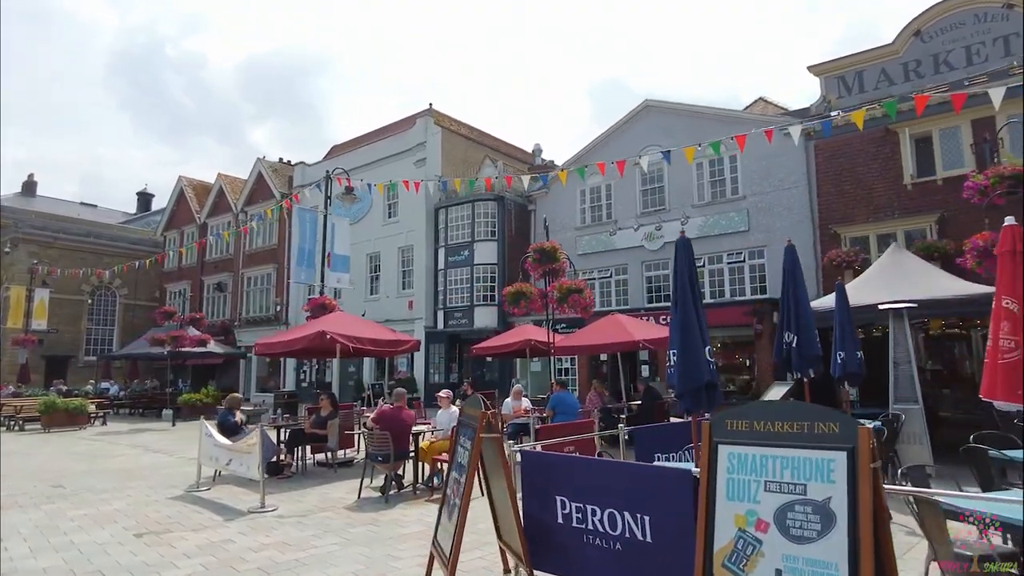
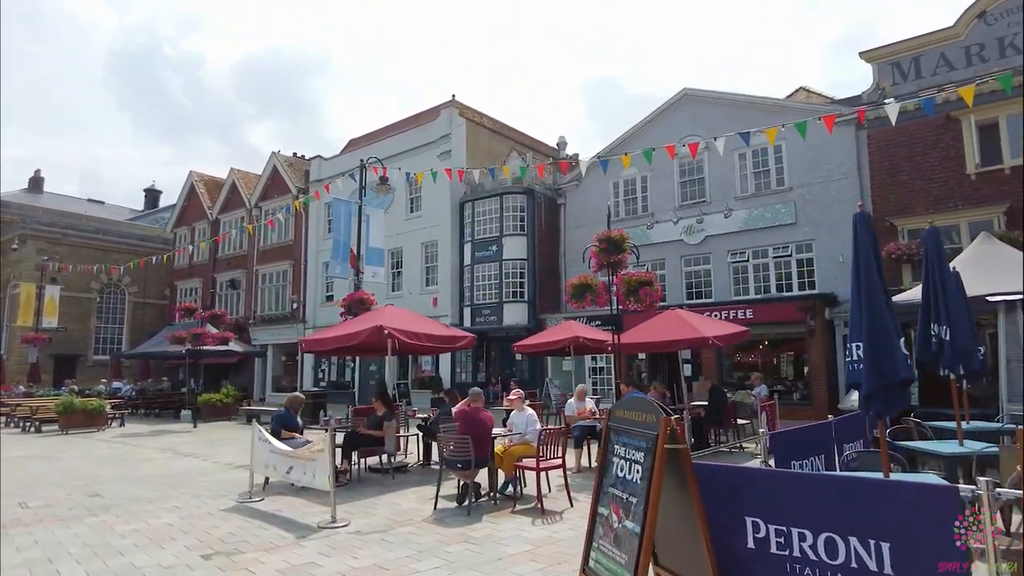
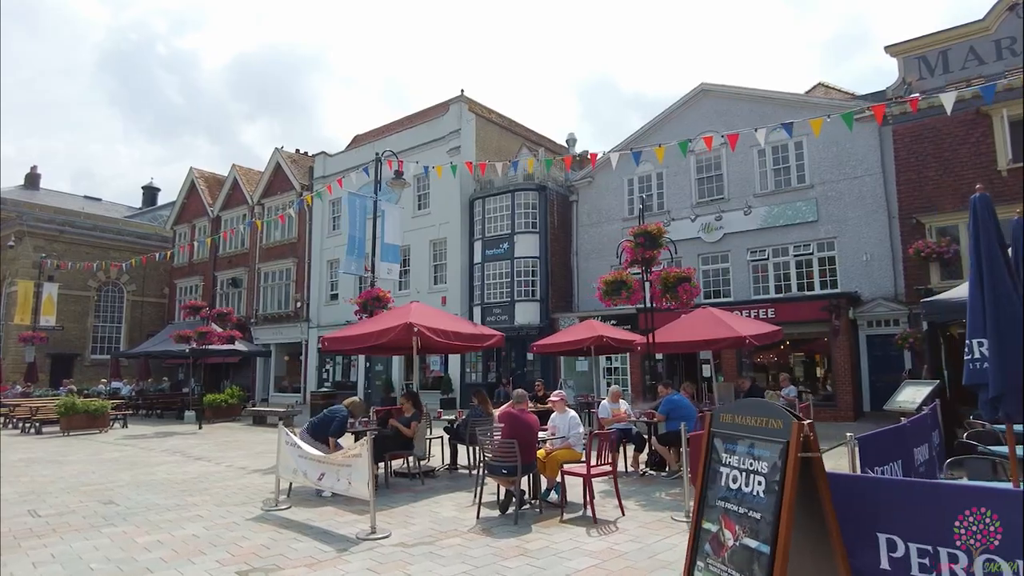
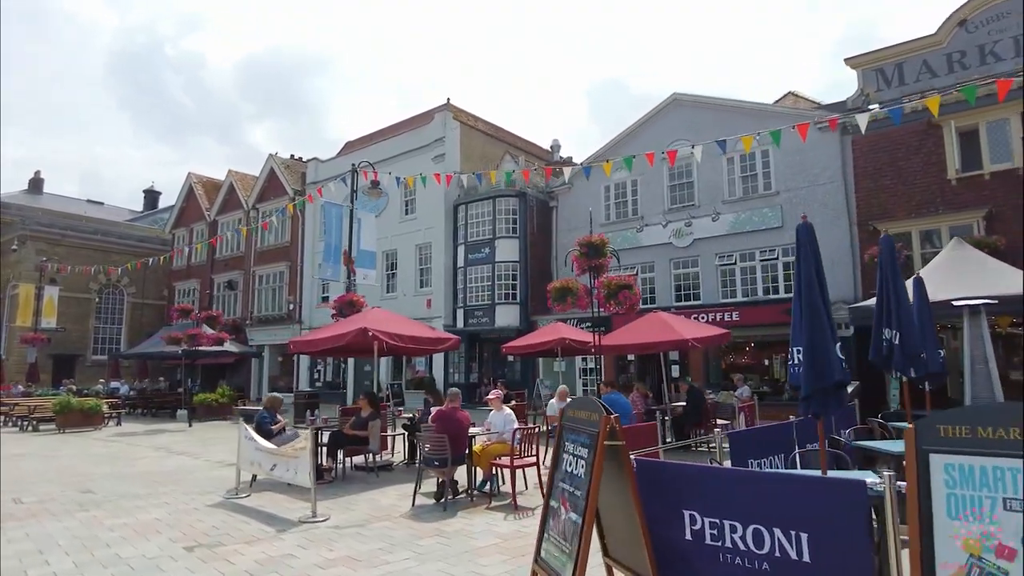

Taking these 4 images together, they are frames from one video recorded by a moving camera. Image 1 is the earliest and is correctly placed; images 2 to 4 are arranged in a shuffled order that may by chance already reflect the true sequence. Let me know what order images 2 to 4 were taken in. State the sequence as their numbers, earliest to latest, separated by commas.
4, 2, 3
